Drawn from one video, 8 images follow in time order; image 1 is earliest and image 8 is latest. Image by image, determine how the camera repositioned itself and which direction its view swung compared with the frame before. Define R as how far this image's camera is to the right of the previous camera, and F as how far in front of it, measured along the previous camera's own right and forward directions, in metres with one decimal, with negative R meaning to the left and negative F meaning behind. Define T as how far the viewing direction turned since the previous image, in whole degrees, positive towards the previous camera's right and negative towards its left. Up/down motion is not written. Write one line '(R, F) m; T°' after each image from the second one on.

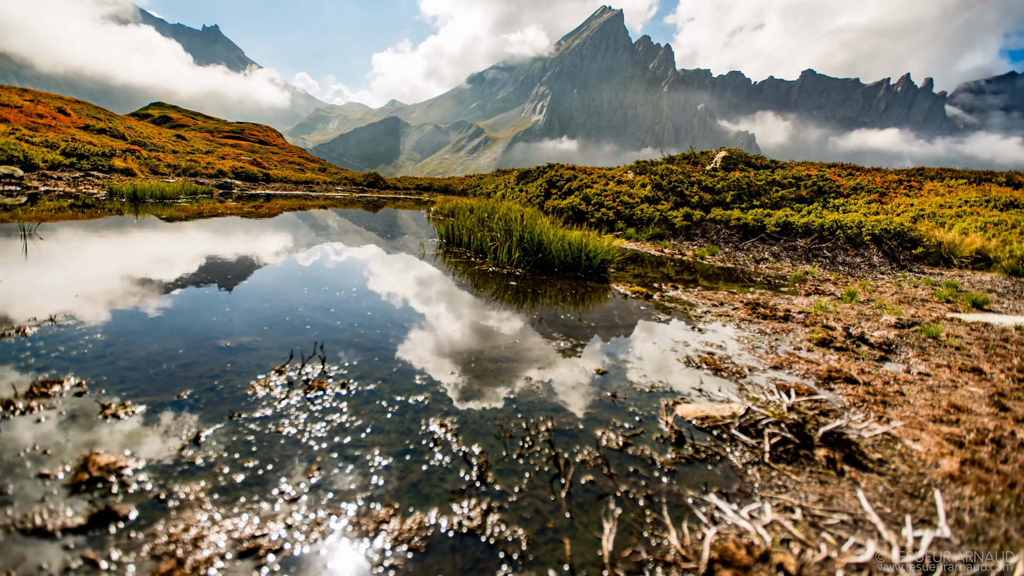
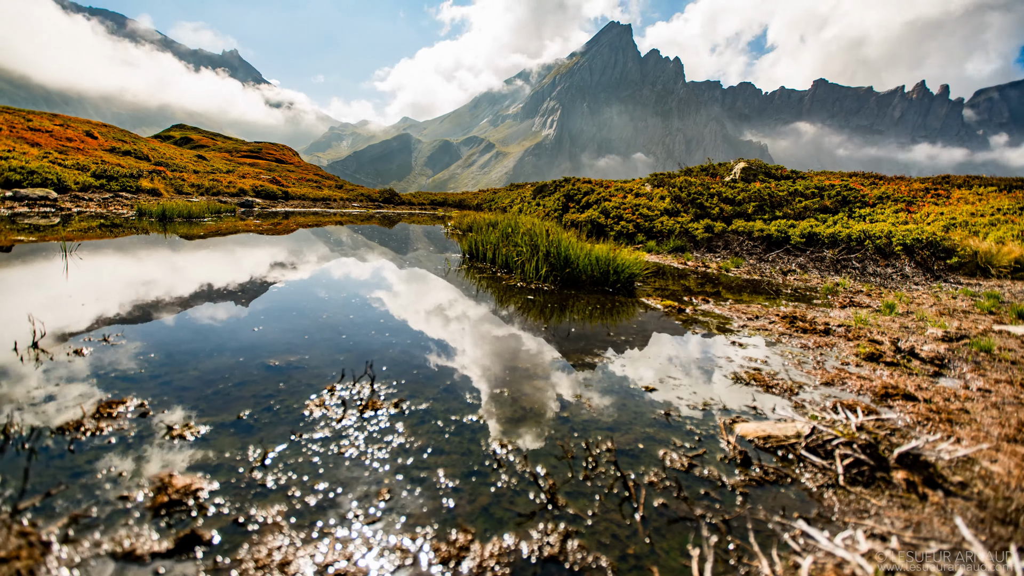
(-0.7, 0.0) m; -2°
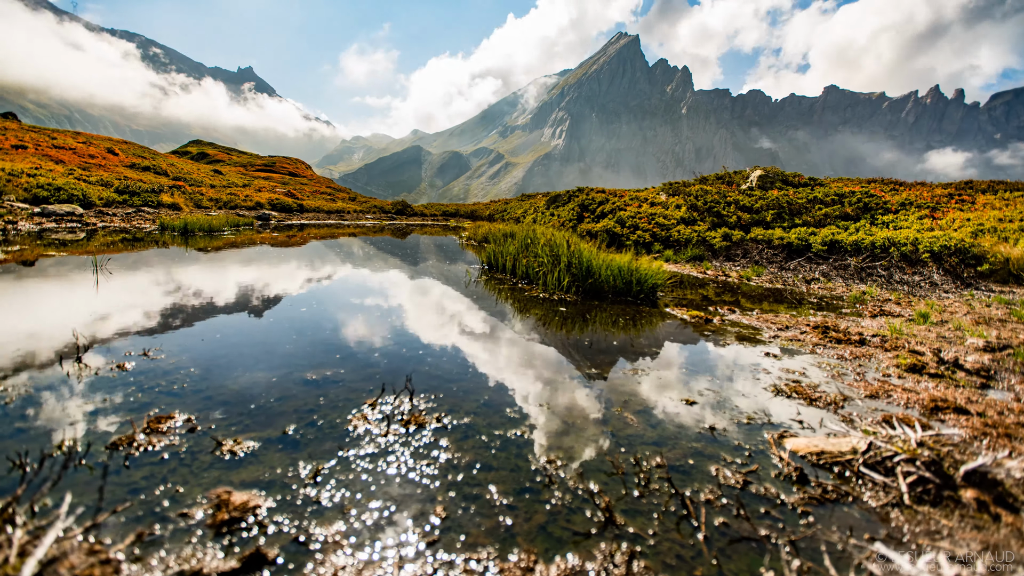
(-0.6, 0.0) m; -1°
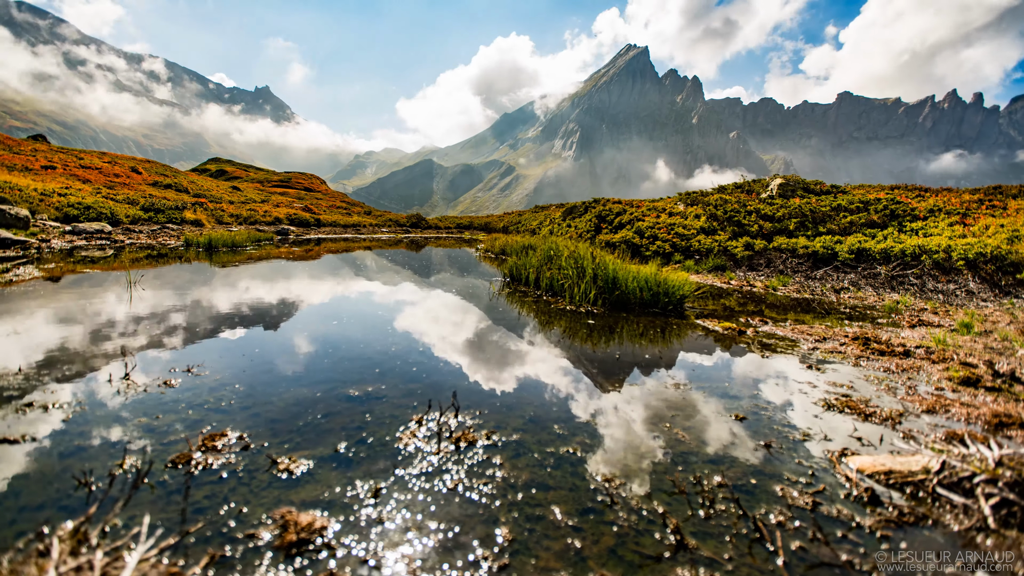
(-0.6, 0.0) m; -2°
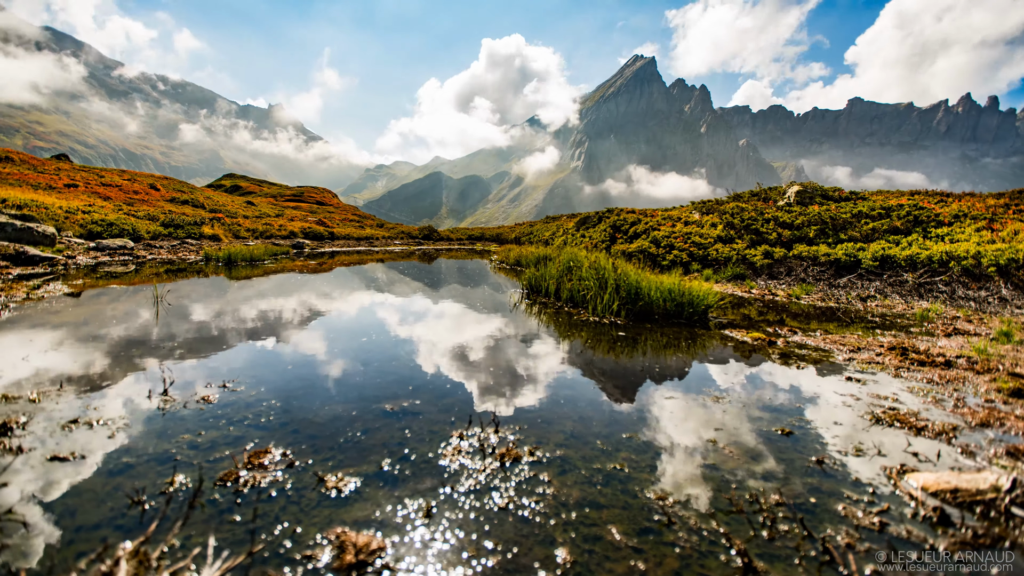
(-0.6, +0.1) m; -1°
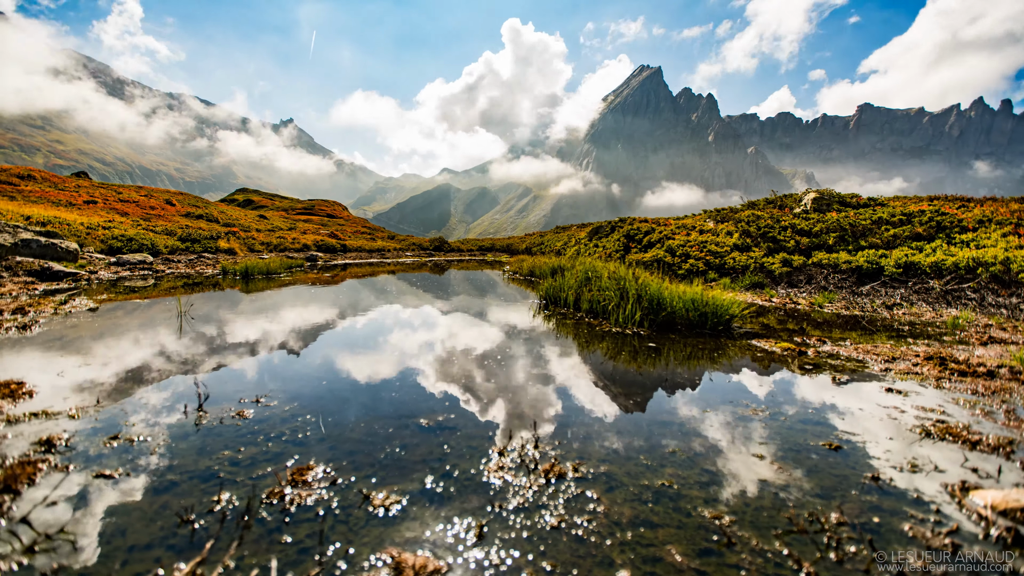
(-0.6, +0.1) m; -1°
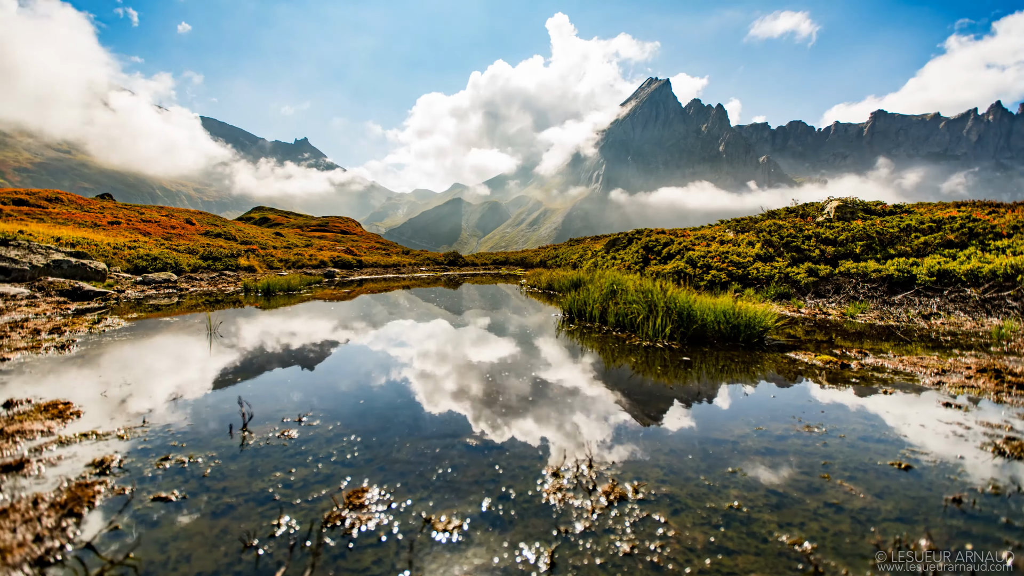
(-0.7, +0.1) m; -1°
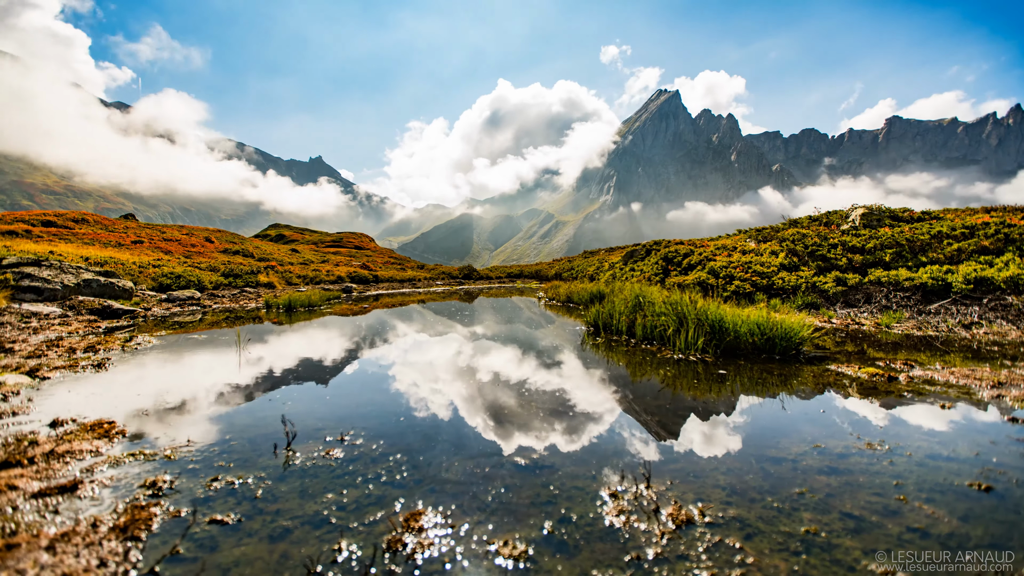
(-0.7, +0.1) m; -2°
